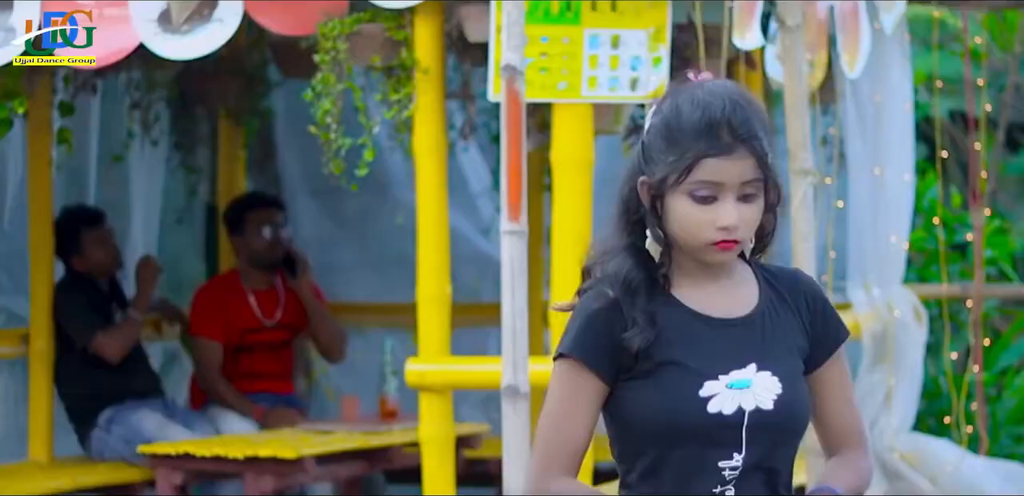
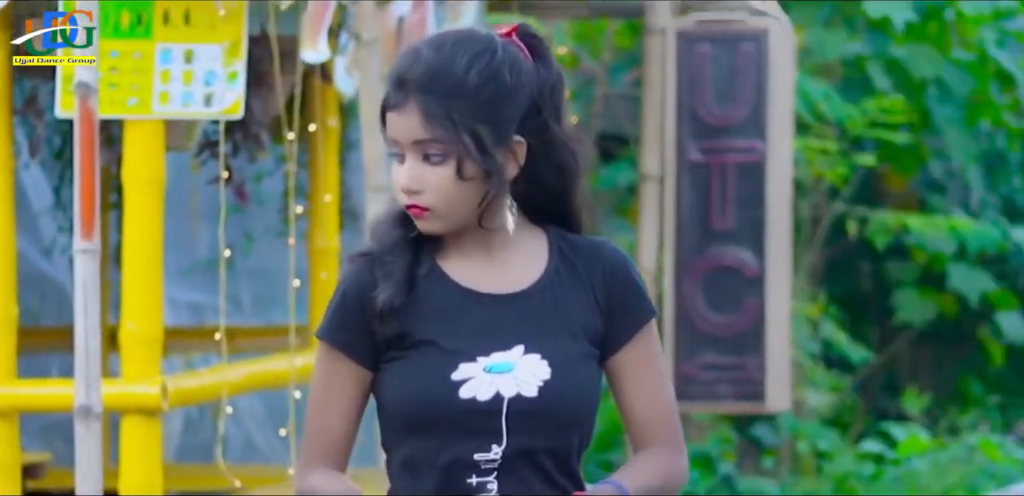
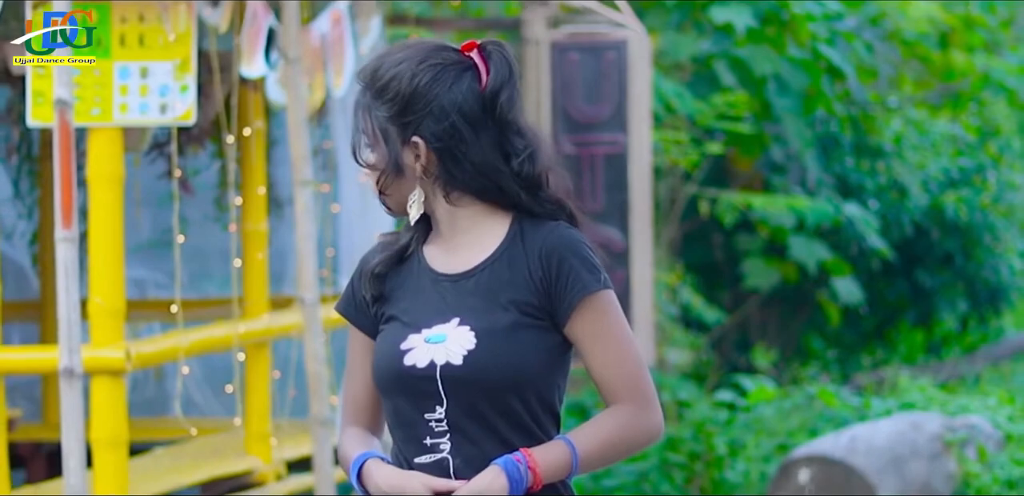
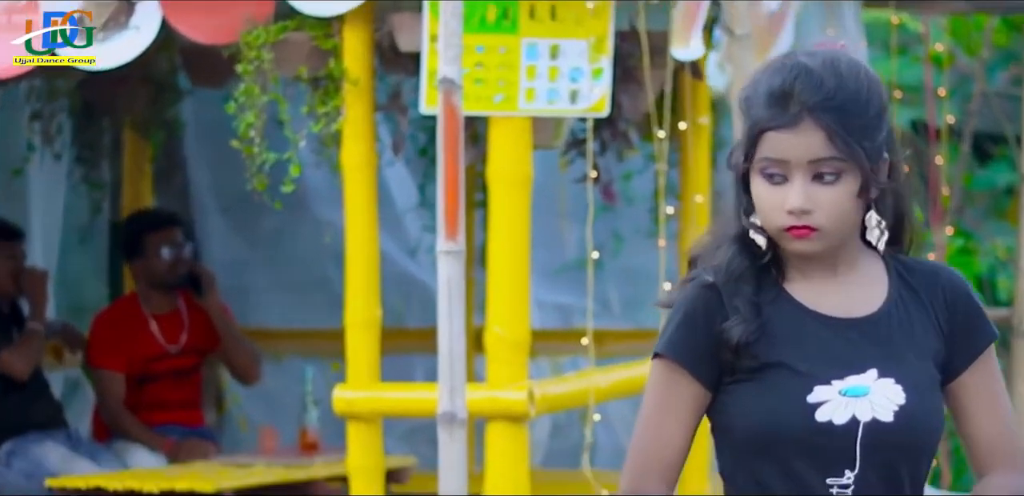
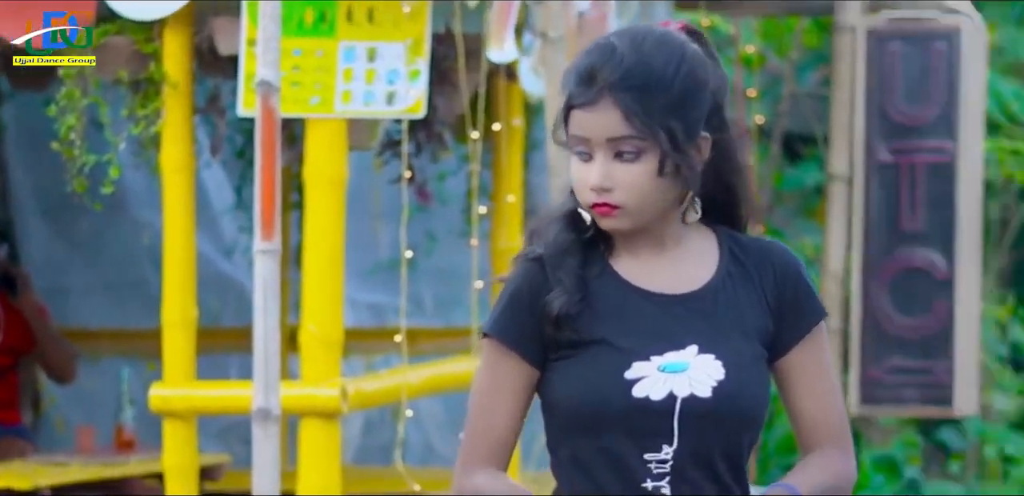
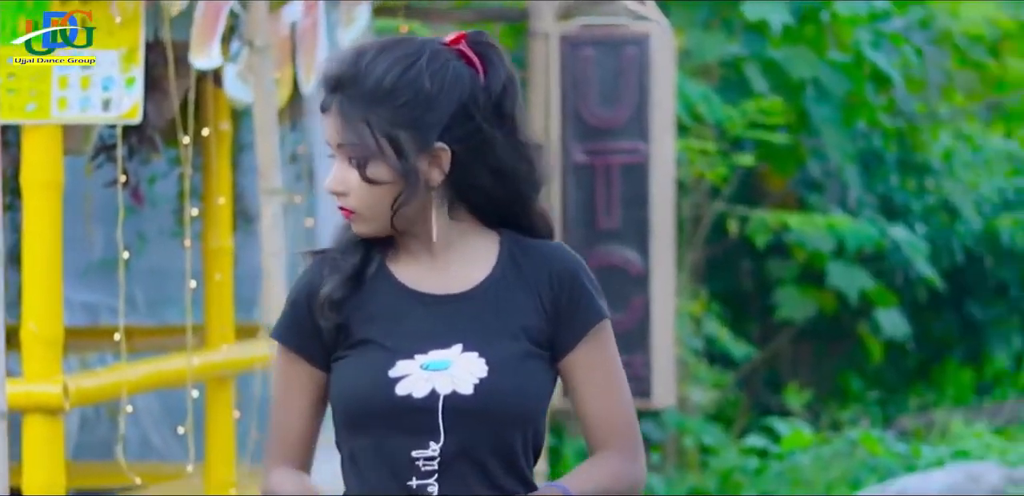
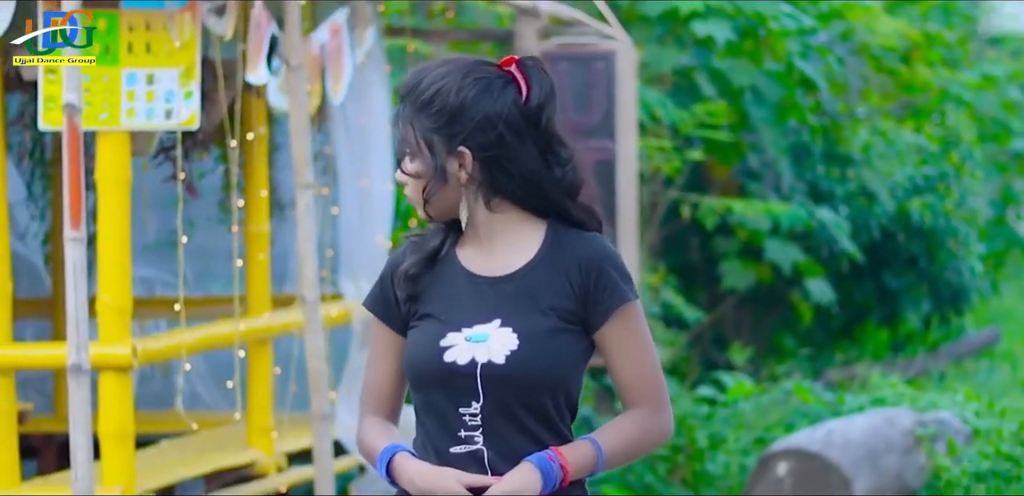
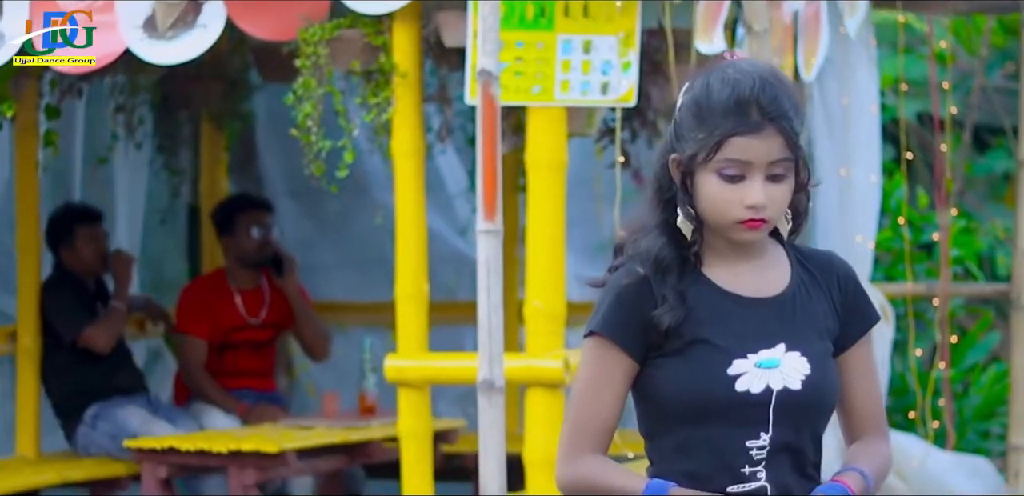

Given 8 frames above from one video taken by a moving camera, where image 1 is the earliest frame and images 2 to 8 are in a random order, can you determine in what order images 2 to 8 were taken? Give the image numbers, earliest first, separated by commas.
8, 4, 5, 2, 6, 7, 3
